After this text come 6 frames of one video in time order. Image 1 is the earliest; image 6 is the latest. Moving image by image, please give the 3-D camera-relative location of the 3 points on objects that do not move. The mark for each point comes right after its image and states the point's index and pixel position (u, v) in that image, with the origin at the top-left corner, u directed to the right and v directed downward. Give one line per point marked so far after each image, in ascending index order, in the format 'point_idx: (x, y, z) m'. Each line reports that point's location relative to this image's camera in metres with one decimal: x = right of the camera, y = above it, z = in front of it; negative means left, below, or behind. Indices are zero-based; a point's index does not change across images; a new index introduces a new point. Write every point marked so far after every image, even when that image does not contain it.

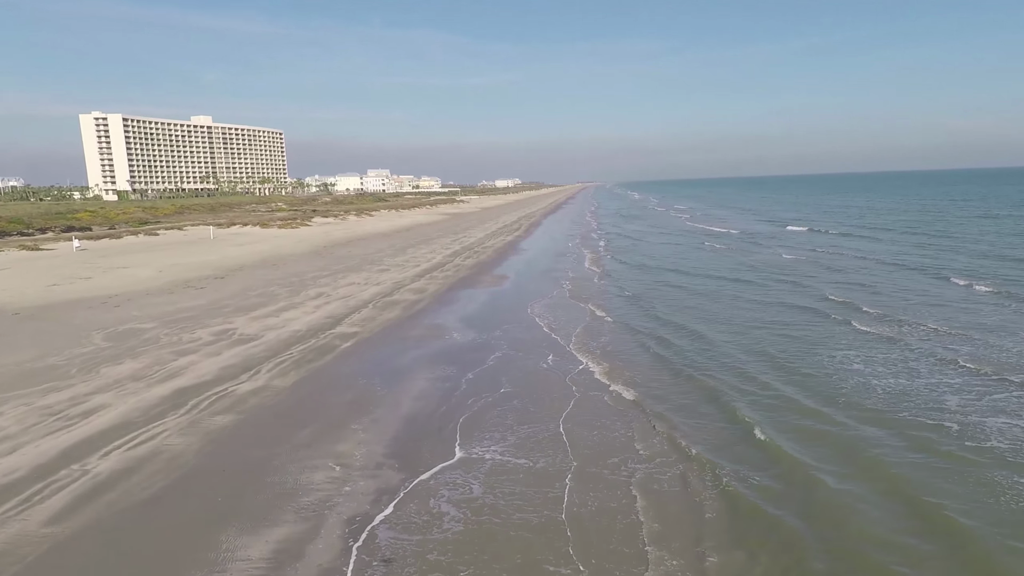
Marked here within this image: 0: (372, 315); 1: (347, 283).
0: (-2.9, -0.6, +13.1) m
1: (-4.4, +0.1, +17.0) m
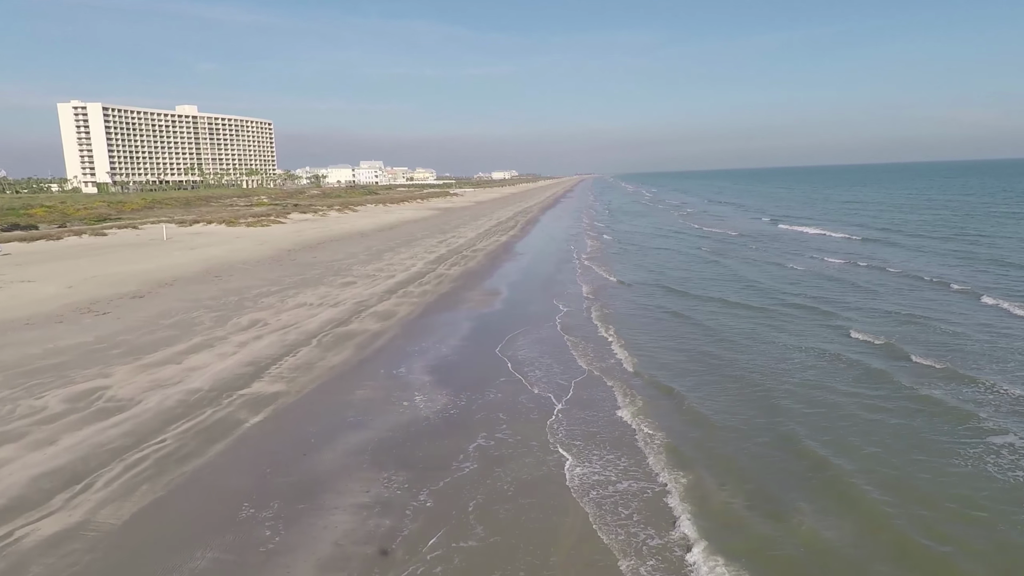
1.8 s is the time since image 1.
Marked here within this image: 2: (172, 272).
0: (-3.1, -1.1, +9.7) m
1: (-4.6, -0.4, +13.5) m
2: (-9.2, +0.4, +17.1) m
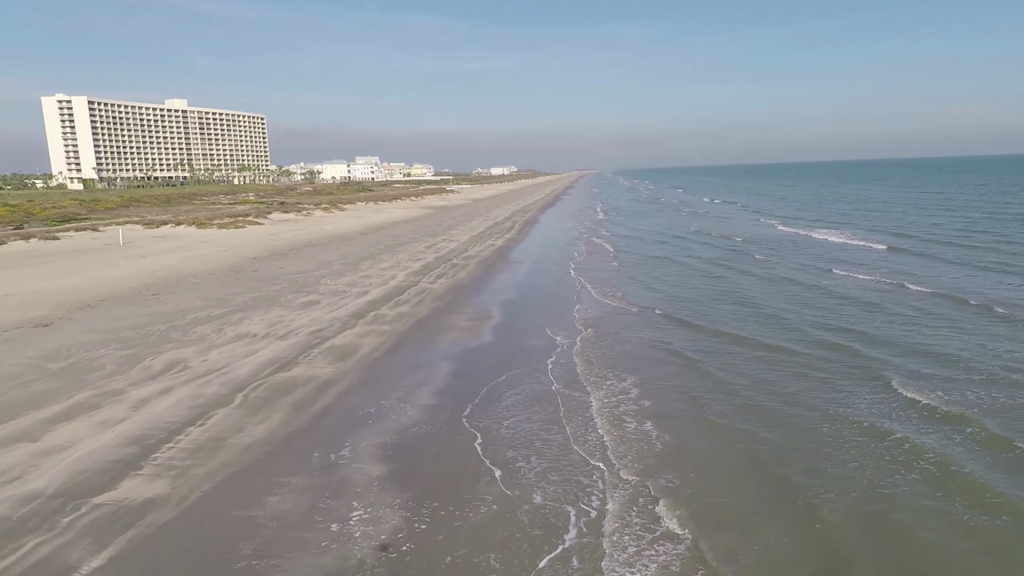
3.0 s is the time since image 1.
0: (-3.2, -1.6, +7.0) m
1: (-4.7, -0.8, +10.8) m
2: (-9.3, 0.0, +14.4) m
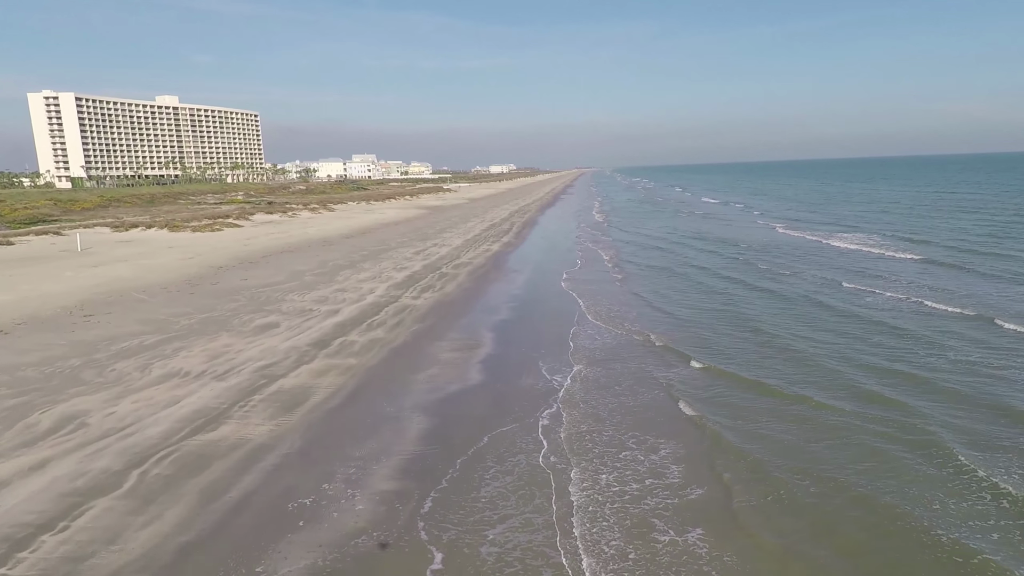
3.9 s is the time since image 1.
0: (-3.3, -2.0, +5.0) m
1: (-4.8, -1.2, +8.8) m
2: (-9.4, -0.4, +12.3) m
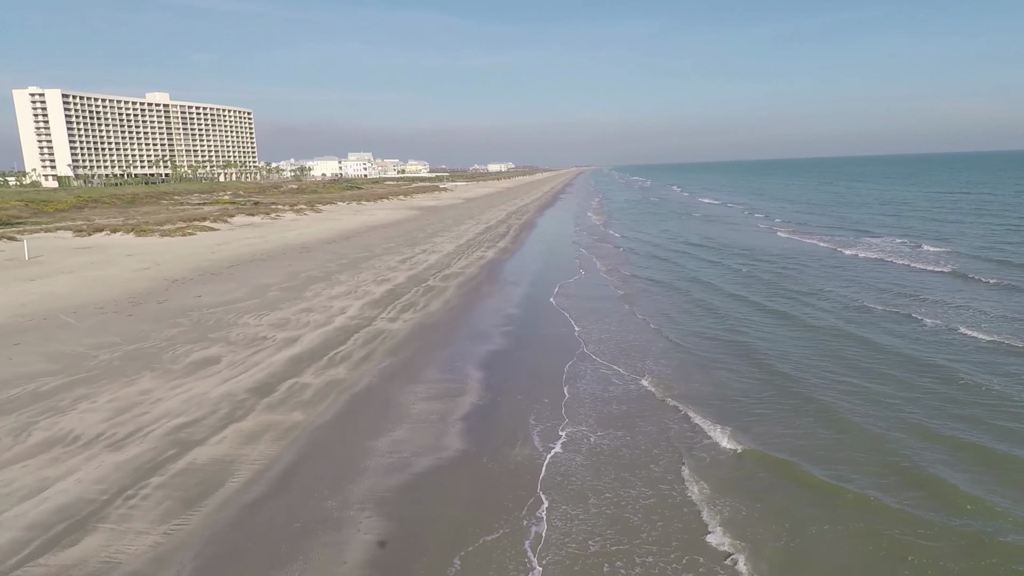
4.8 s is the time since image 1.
0: (-3.4, -2.4, +2.8) m
1: (-4.9, -1.6, +6.7) m
2: (-9.5, -0.8, +10.2) m
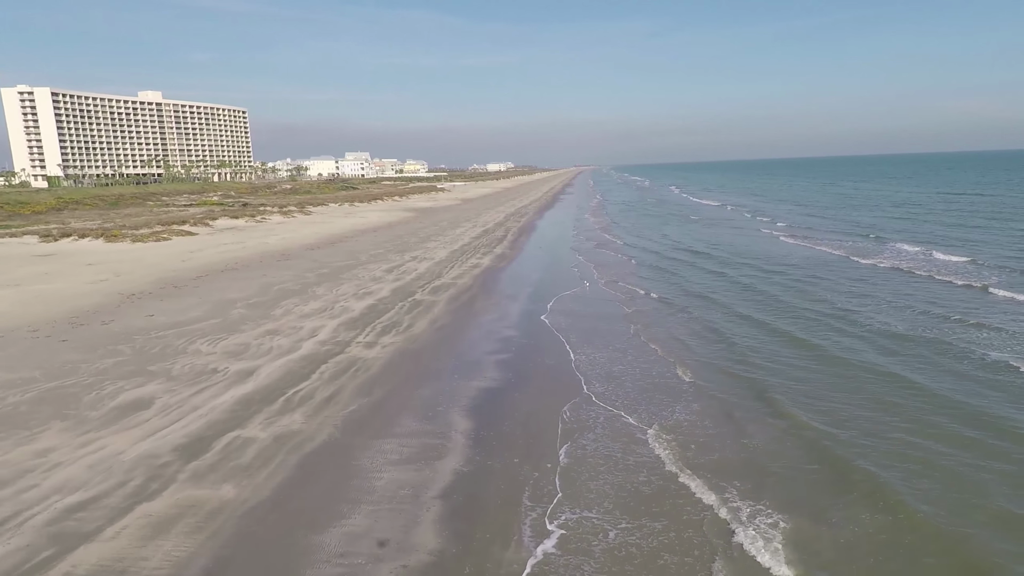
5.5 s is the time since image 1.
0: (-3.4, -2.7, +1.2) m
1: (-5.0, -2.0, +5.0) m
2: (-9.6, -1.1, +8.5) m
